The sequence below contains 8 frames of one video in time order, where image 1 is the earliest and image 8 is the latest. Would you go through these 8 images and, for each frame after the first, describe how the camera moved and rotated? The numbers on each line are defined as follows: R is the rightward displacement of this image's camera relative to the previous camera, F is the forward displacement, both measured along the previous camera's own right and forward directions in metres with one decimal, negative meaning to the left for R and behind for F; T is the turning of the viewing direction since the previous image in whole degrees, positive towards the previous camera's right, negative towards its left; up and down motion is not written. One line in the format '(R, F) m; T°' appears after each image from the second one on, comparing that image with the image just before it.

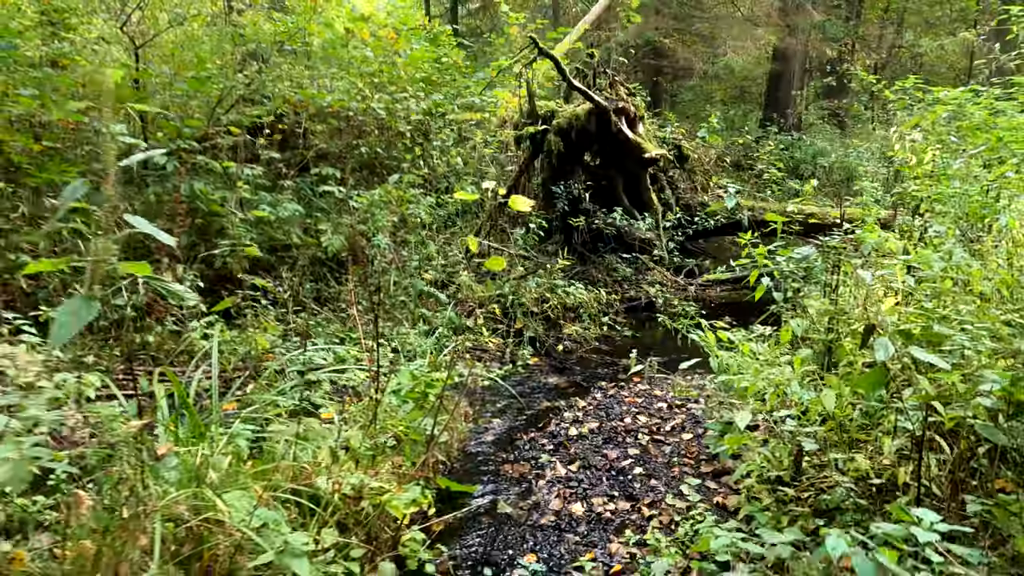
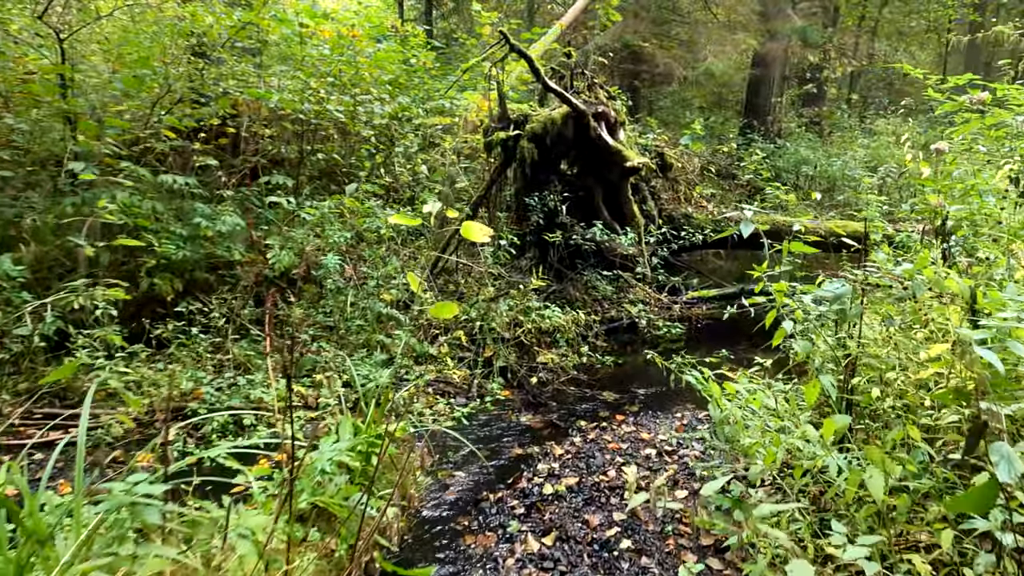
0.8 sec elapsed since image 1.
(+0.1, +0.5) m; +2°
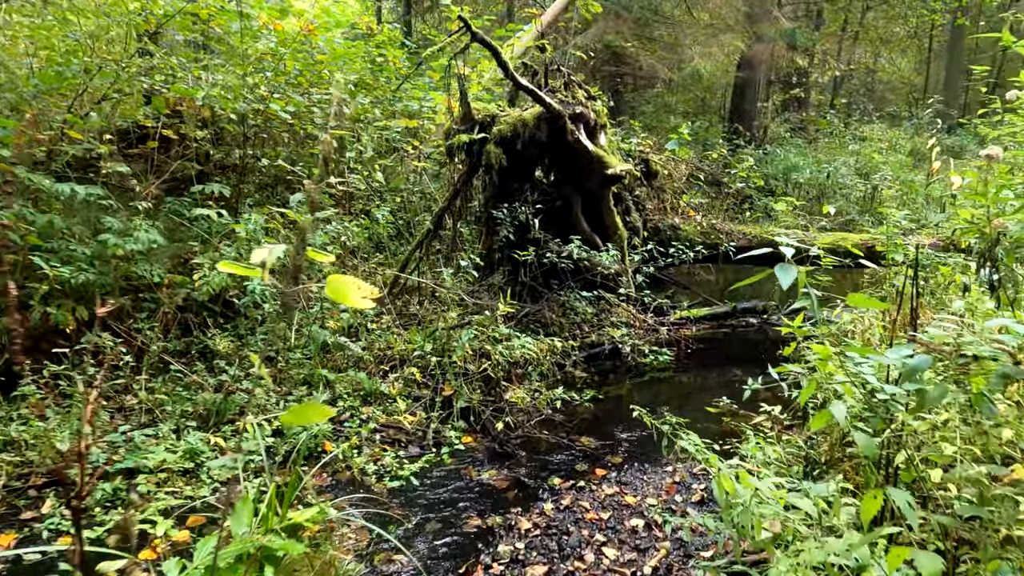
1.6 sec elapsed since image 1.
(+0.1, +0.6) m; +1°
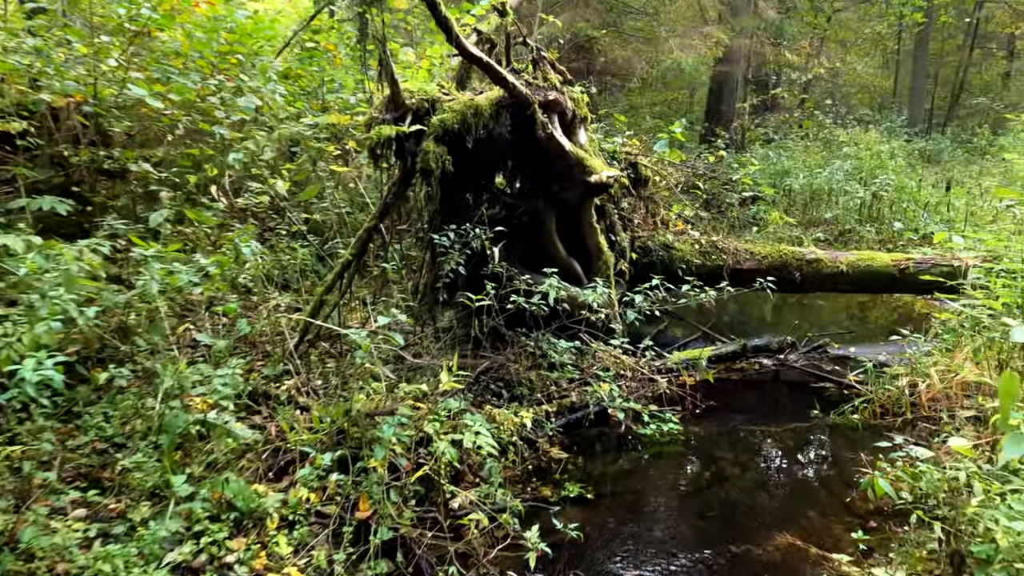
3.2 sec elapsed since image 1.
(+0.1, +1.3) m; +3°
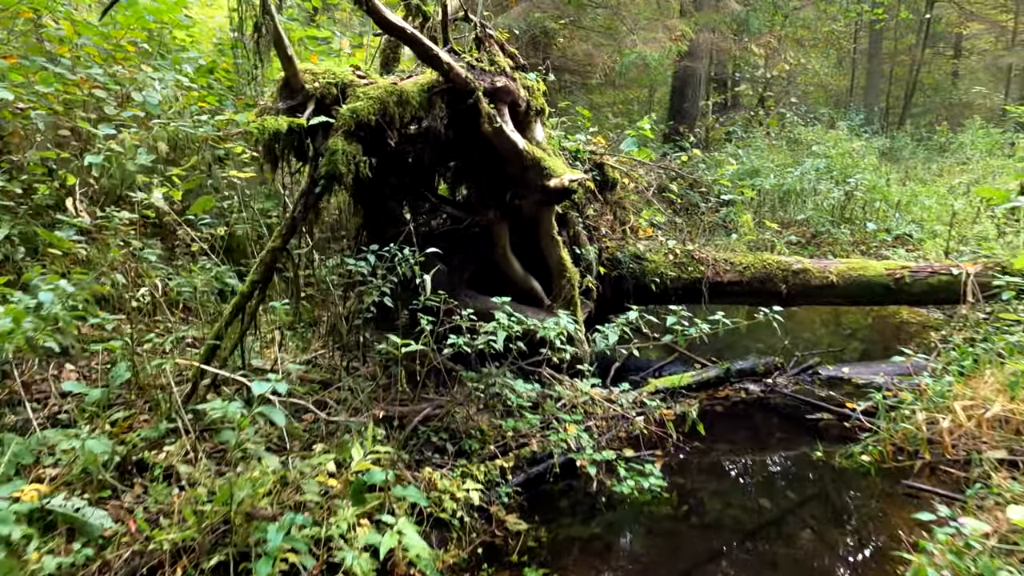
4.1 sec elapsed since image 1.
(+0.1, +0.7) m; +3°
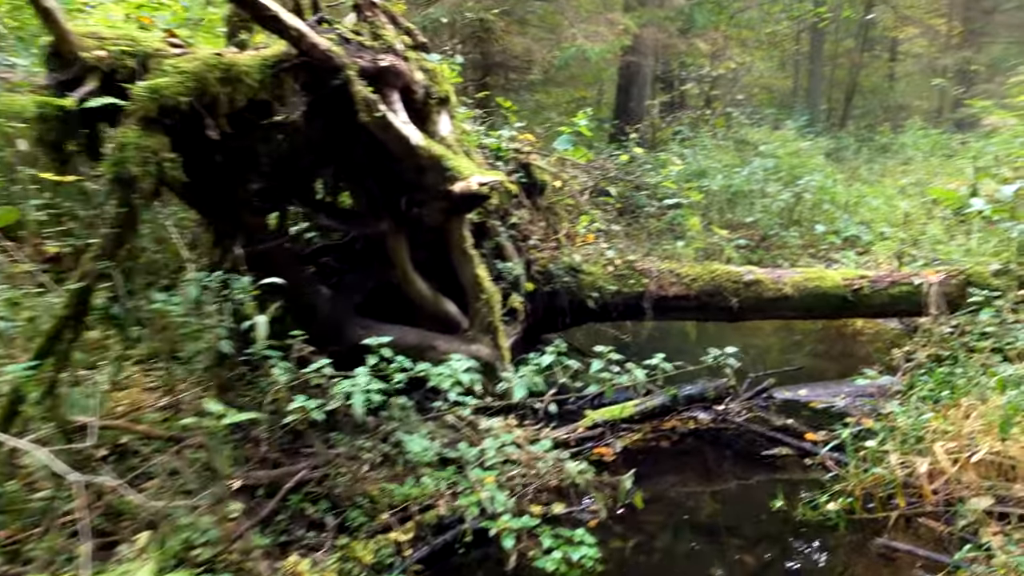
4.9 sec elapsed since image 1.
(+0.2, +0.6) m; +4°
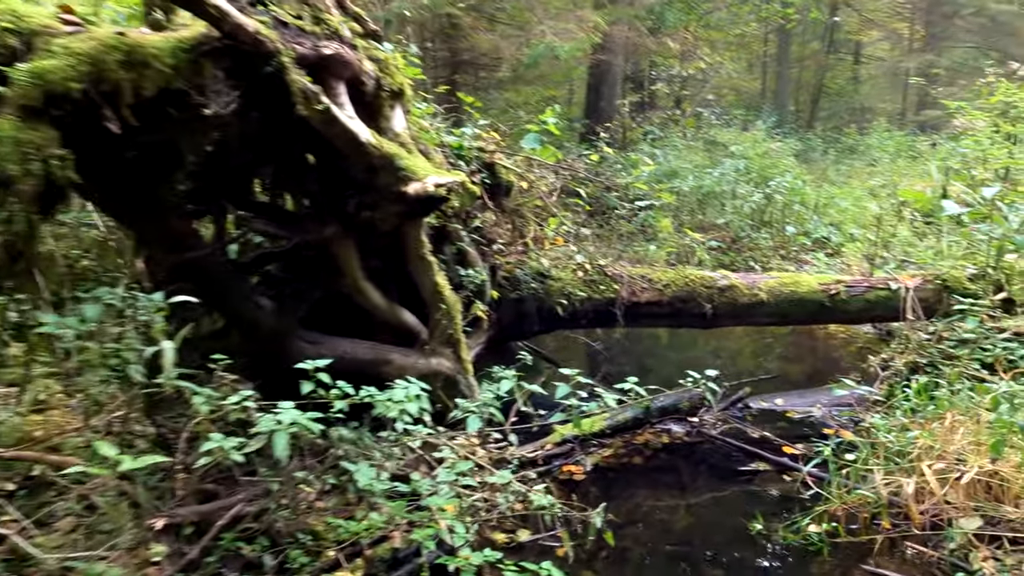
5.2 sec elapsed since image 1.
(0.0, +0.2) m; +2°
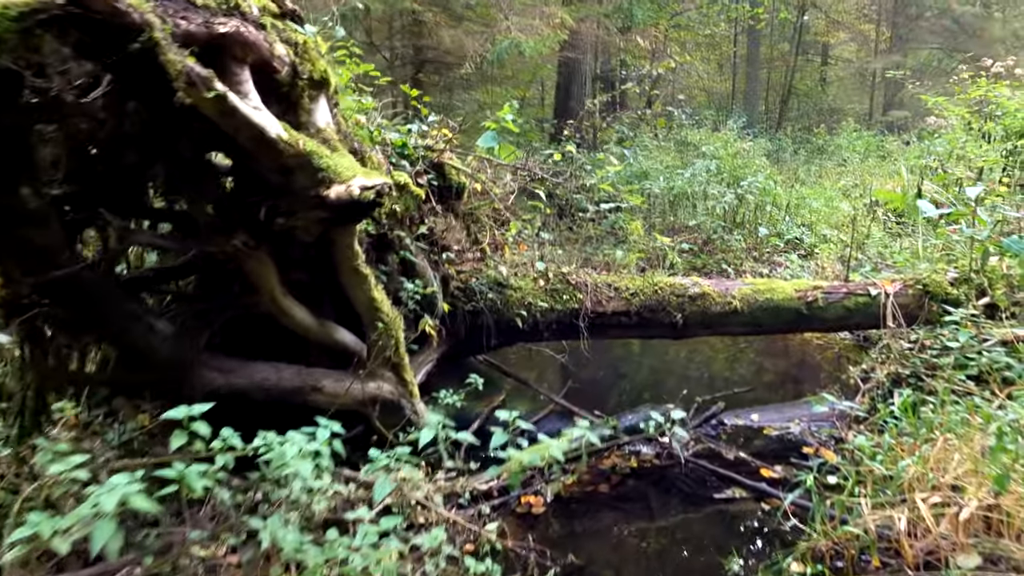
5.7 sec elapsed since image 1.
(+0.1, +0.3) m; +2°
